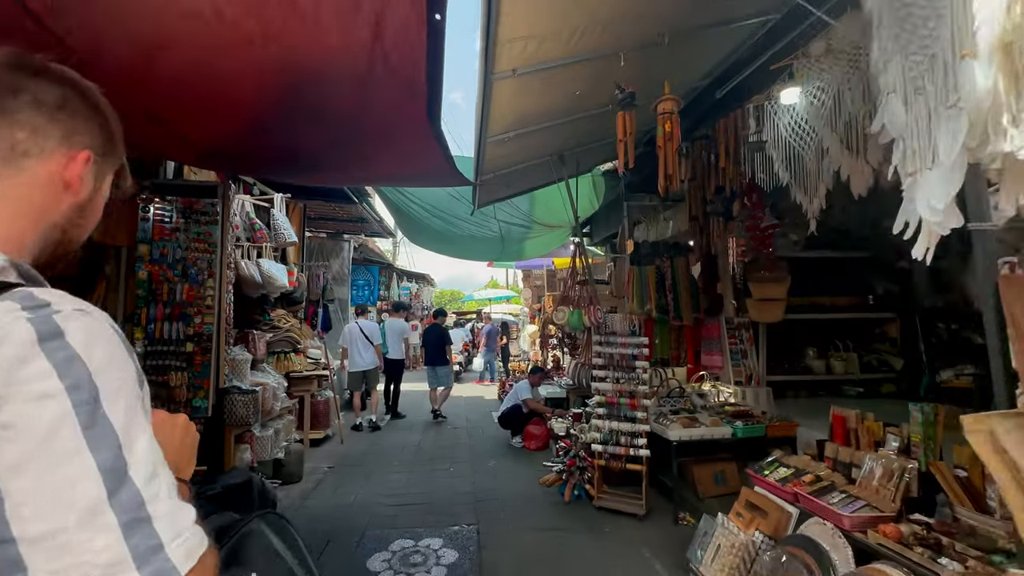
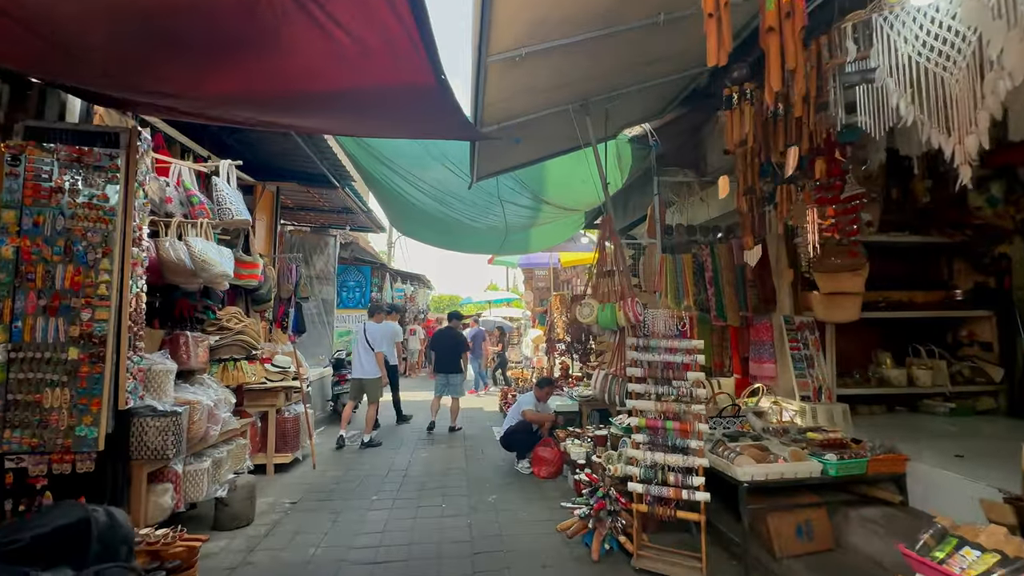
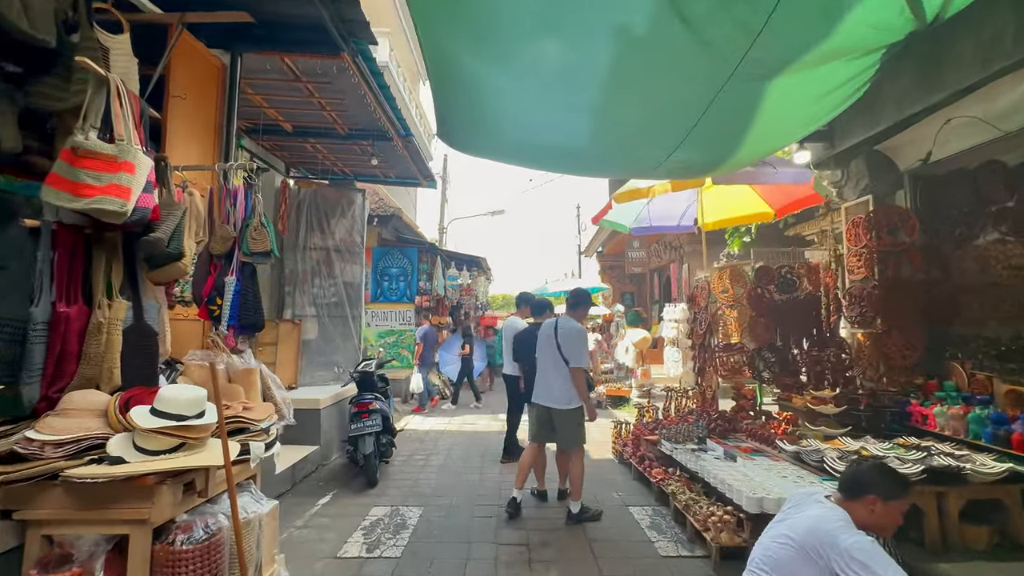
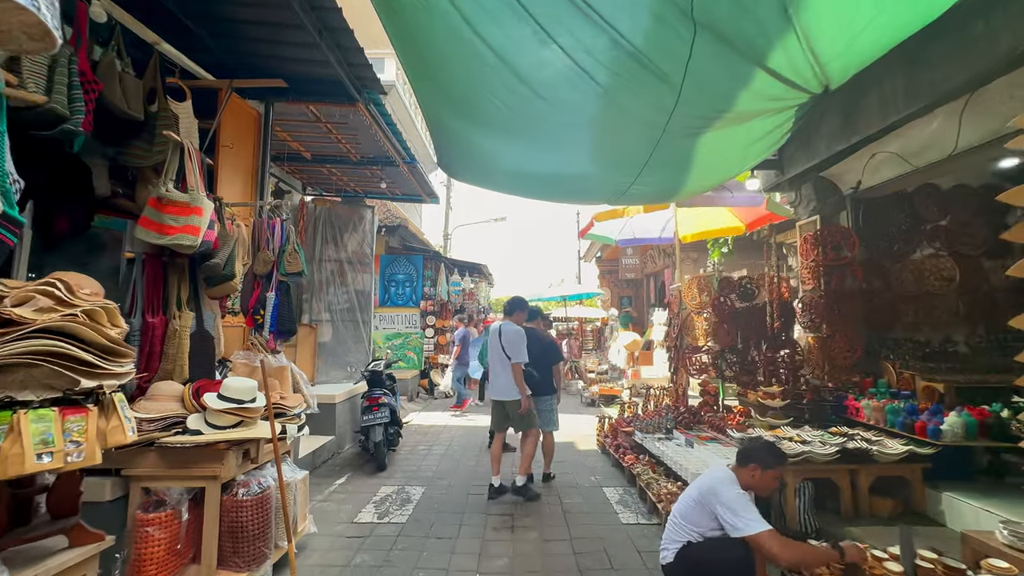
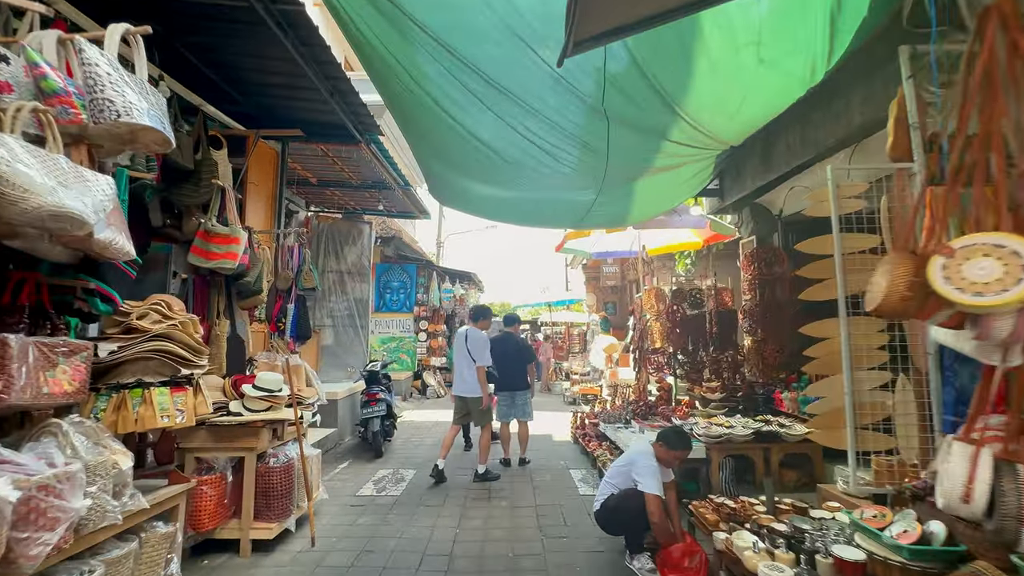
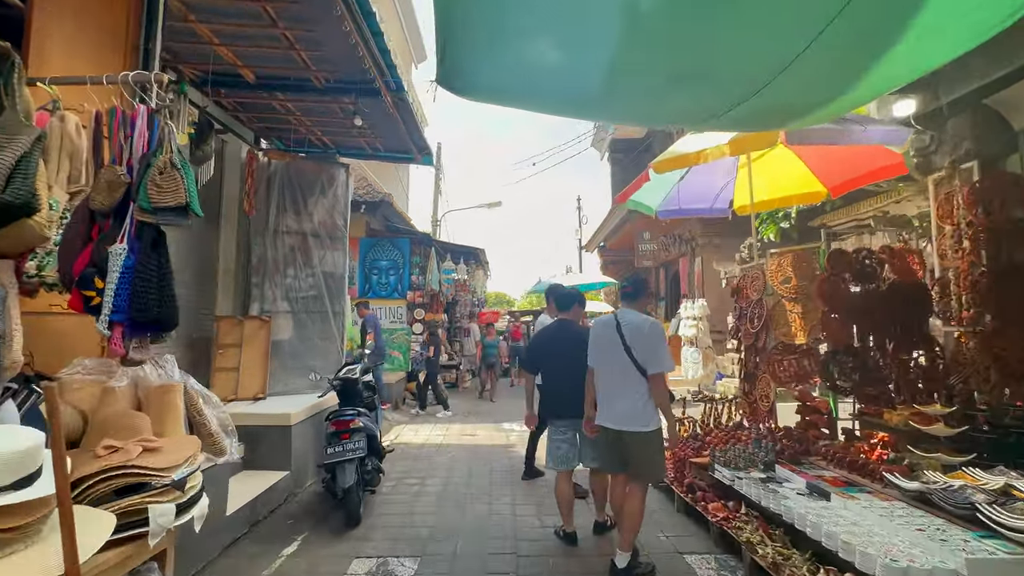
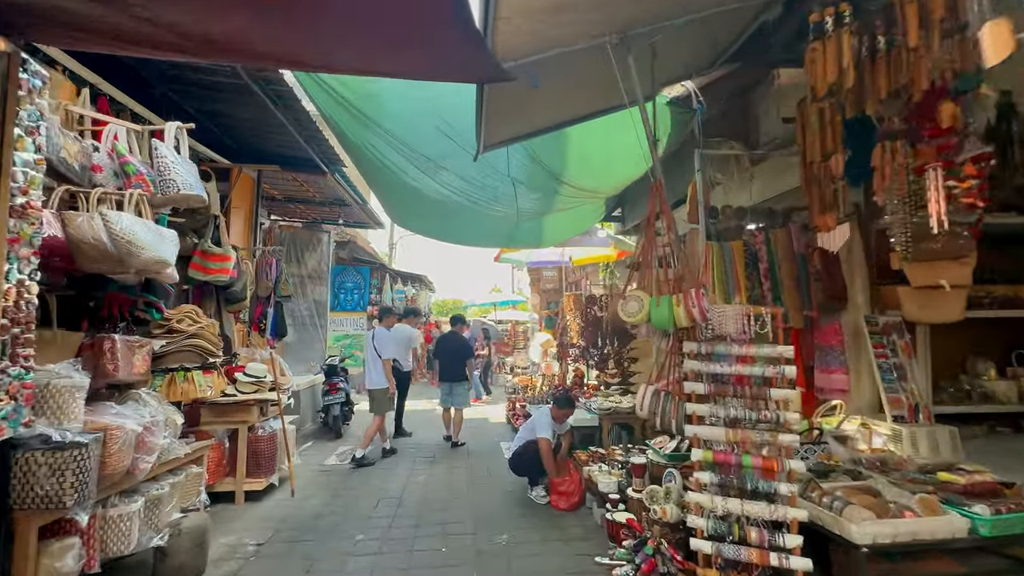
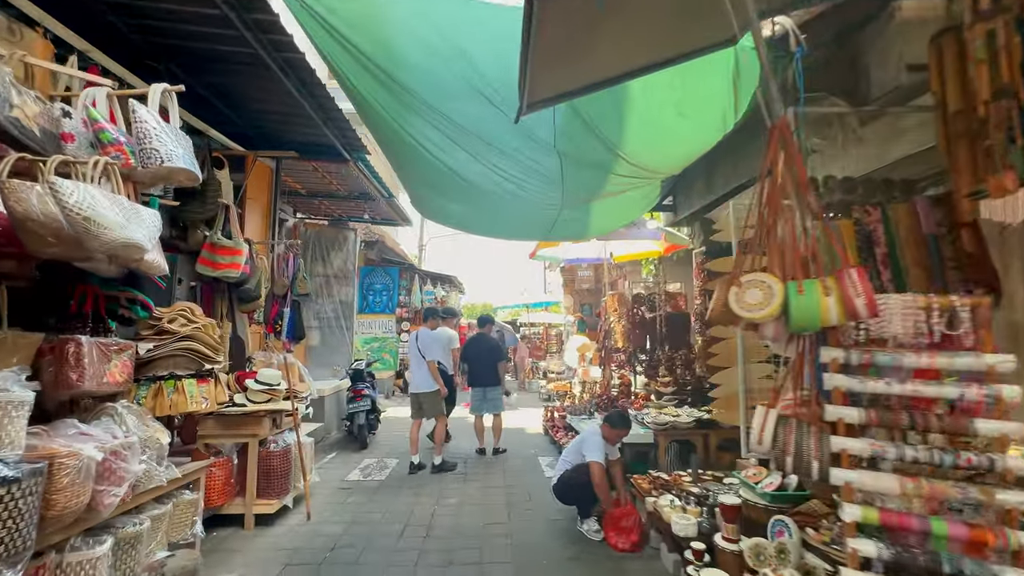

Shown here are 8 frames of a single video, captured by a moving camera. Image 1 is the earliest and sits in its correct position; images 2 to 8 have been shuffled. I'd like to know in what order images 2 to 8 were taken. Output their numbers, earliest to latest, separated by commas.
2, 7, 8, 5, 4, 3, 6
